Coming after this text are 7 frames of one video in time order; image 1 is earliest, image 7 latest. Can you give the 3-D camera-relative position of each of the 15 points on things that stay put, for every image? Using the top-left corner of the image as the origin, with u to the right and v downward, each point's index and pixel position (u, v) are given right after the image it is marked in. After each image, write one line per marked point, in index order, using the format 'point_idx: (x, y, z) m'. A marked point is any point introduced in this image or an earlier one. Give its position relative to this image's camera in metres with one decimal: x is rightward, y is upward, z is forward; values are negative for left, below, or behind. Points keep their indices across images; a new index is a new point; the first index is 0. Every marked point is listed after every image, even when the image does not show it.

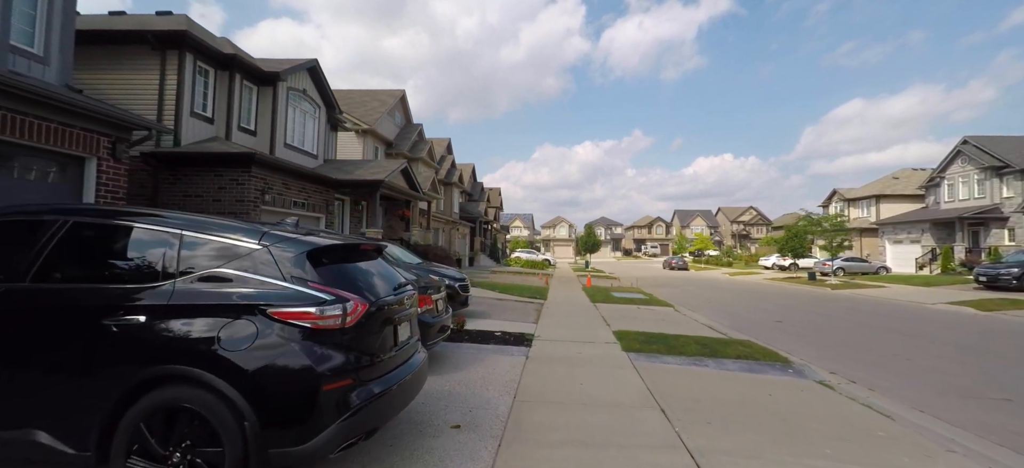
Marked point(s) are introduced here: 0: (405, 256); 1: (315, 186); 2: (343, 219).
0: (-2.7, -0.5, +10.2) m
1: (-6.1, +1.5, +12.8) m
2: (-6.0, +0.5, +14.7) m
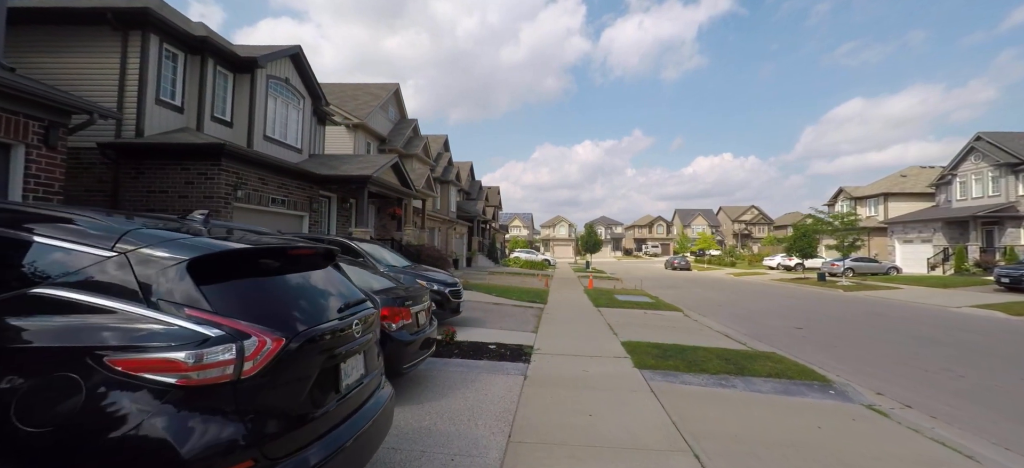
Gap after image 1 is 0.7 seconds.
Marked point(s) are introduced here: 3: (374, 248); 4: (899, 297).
0: (-2.7, -0.5, +9.3) m
1: (-6.2, +1.5, +11.8) m
2: (-6.1, +0.6, +13.7) m
3: (-3.1, -0.3, +9.2) m
4: (+17.9, -2.9, +18.9) m
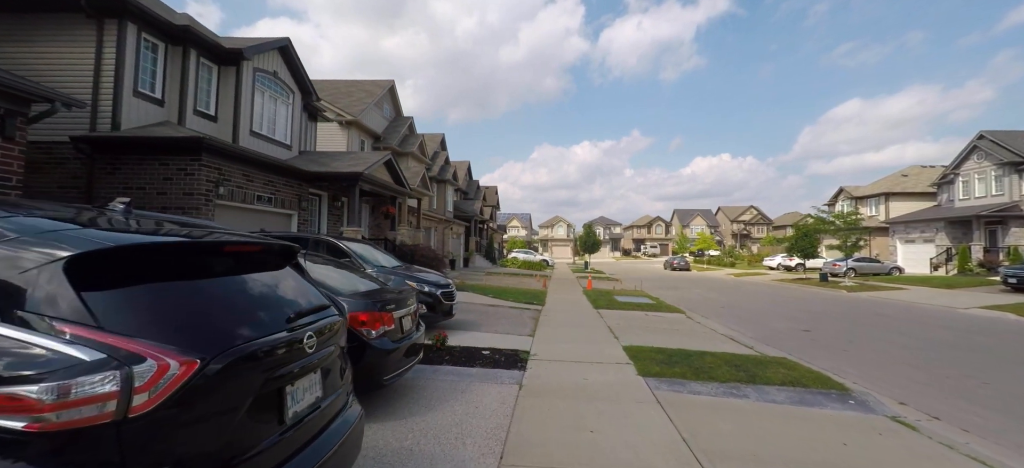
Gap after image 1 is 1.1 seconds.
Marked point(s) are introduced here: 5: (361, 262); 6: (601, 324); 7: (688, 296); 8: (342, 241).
0: (-2.8, -0.5, +8.9) m
1: (-6.3, +1.5, +11.4) m
2: (-6.2, +0.6, +13.3) m
3: (-3.2, -0.3, +8.7) m
4: (+17.7, -2.9, +18.5) m
5: (-2.8, -0.5, +7.7) m
6: (+2.2, -2.2, +9.9) m
7: (+8.1, -2.9, +18.8) m
8: (-3.4, -0.1, +8.3) m
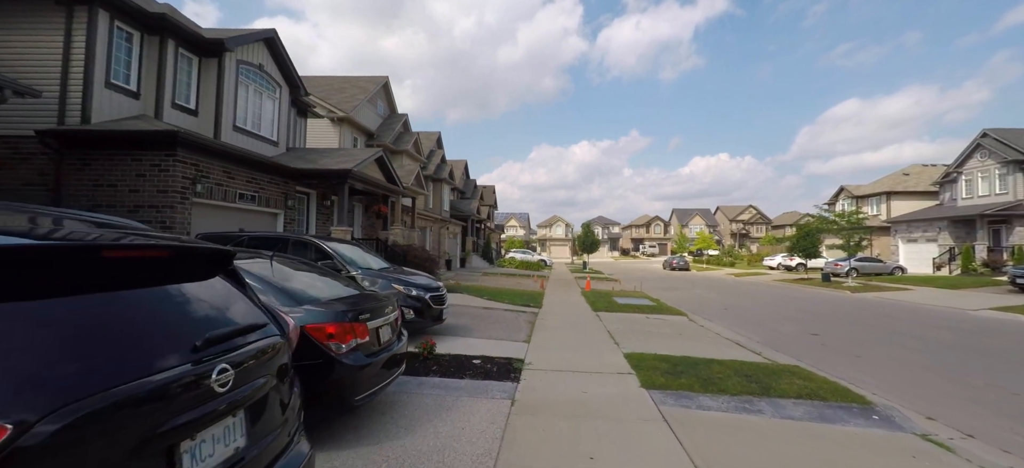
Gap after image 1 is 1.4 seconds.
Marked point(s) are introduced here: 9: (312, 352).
0: (-2.9, -0.5, +8.4) m
1: (-6.4, +1.5, +10.9) m
2: (-6.3, +0.6, +12.8) m
3: (-3.3, -0.2, +8.2) m
4: (+17.6, -2.9, +18.1) m
5: (-2.9, -0.5, +7.3) m
6: (+2.0, -2.2, +9.5) m
7: (+7.9, -2.8, +18.3) m
8: (-3.6, -0.1, +7.8) m
9: (-1.6, -1.0, +3.3) m
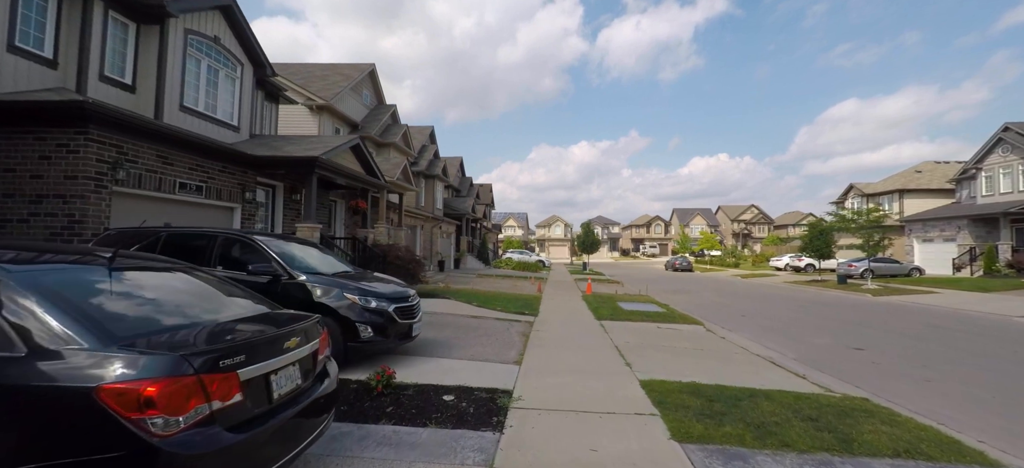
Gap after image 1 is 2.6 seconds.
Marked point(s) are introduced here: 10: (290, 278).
0: (-3.1, -0.4, +6.9) m
1: (-6.6, +1.6, +9.4) m
2: (-6.5, +0.6, +11.3) m
3: (-3.5, -0.2, +6.7) m
4: (+17.4, -2.8, +16.6) m
5: (-3.1, -0.4, +5.8) m
6: (+1.9, -2.1, +8.0) m
7: (+7.7, -2.8, +16.9) m
8: (-3.7, -0.1, +6.3) m
9: (-1.8, -0.9, +1.8) m
10: (-3.0, -0.6, +5.5) m
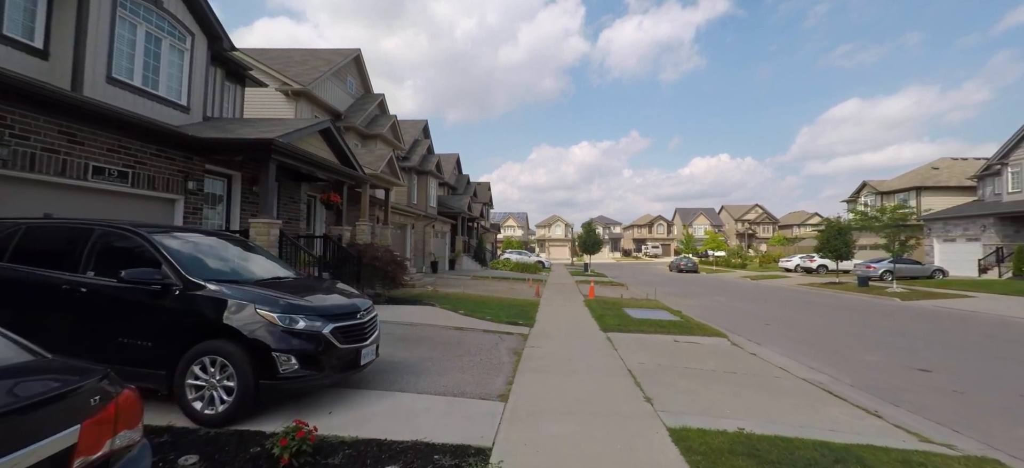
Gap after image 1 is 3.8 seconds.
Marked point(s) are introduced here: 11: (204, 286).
0: (-3.3, -0.4, +5.4) m
1: (-6.8, +1.7, +7.9) m
2: (-6.7, +0.7, +9.7) m
3: (-3.7, -0.1, +5.2) m
4: (+17.2, -2.8, +15.1) m
5: (-3.3, -0.4, +4.2) m
6: (+1.7, -2.0, +6.4) m
7: (+7.6, -2.7, +15.3) m
8: (-3.9, 0.0, +4.8) m
9: (-2.0, -0.8, +0.3) m
10: (-3.2, -0.5, +4.0) m
11: (-3.1, -0.5, +4.1) m
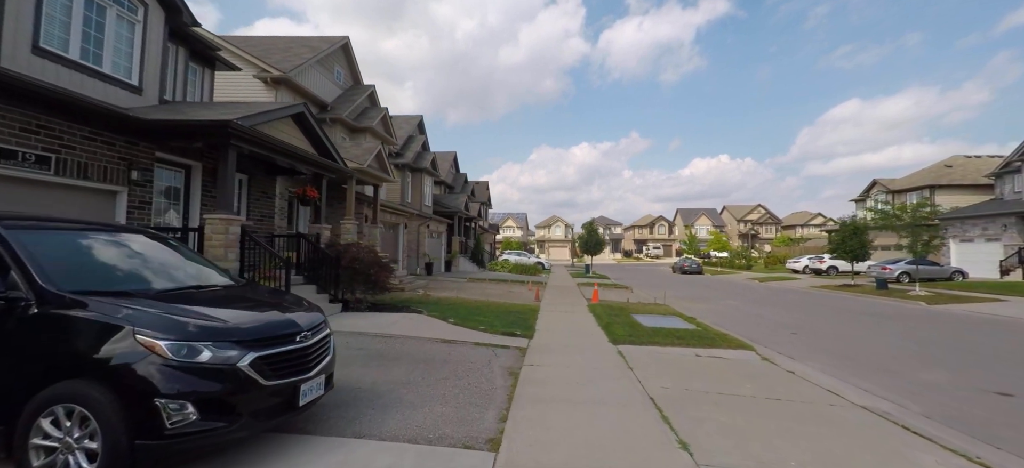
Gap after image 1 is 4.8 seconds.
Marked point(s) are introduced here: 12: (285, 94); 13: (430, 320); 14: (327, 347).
0: (-3.4, -0.3, +4.2) m
1: (-6.9, +1.7, +6.7) m
2: (-6.8, +0.7, +8.6) m
3: (-3.7, -0.1, +4.1) m
4: (+17.1, -2.8, +13.9) m
5: (-3.4, -0.3, +3.1) m
6: (+1.6, -2.0, +5.3) m
7: (+7.5, -2.7, +14.2) m
8: (-4.0, 0.0, +3.6) m
9: (-2.1, -0.8, -0.8) m
10: (-3.2, -0.5, +2.8) m
11: (-3.2, -0.5, +3.0) m
12: (-7.8, +4.8, +14.0) m
13: (-1.8, -1.8, +8.9) m
14: (-1.8, -1.1, +3.9) m
